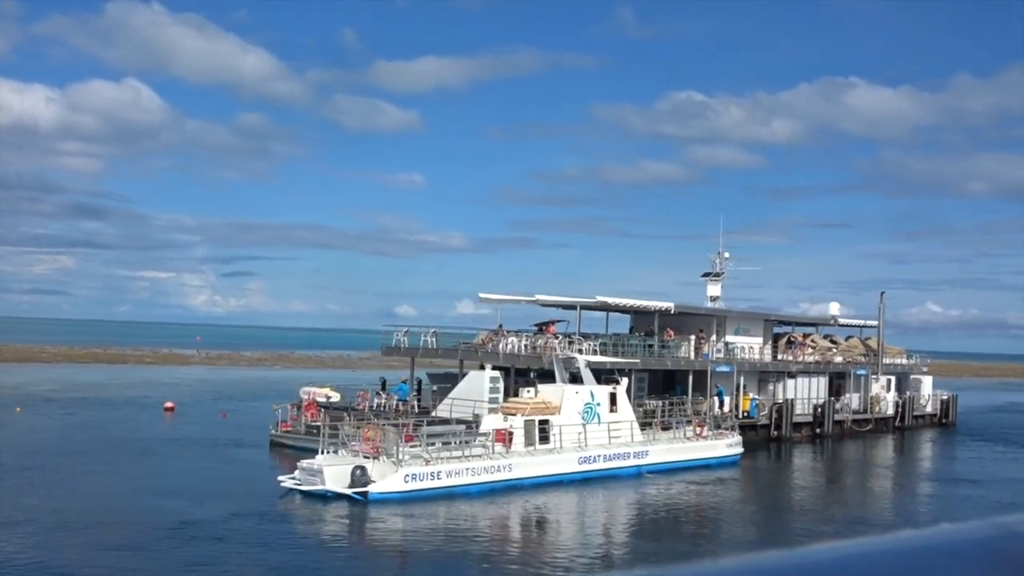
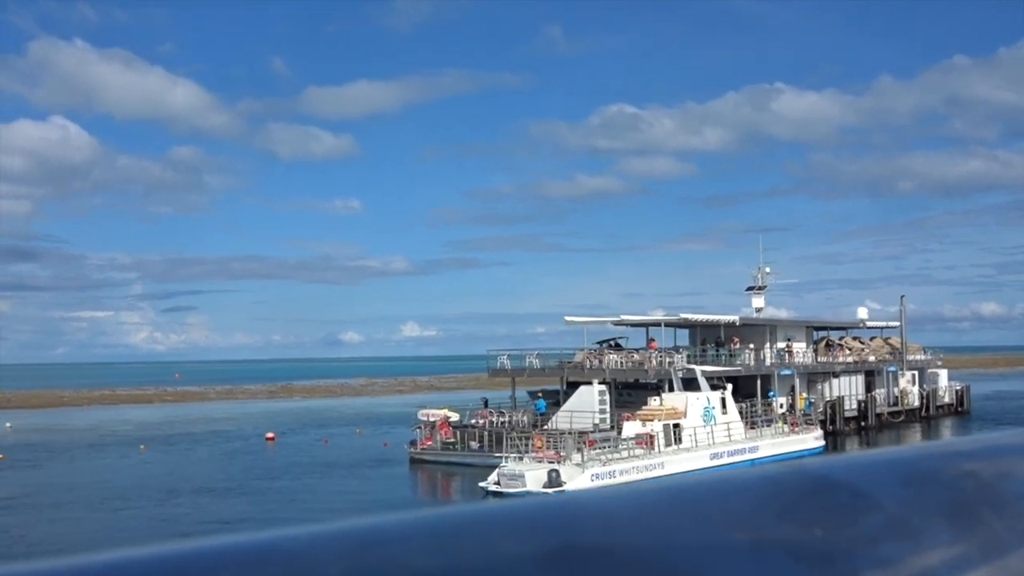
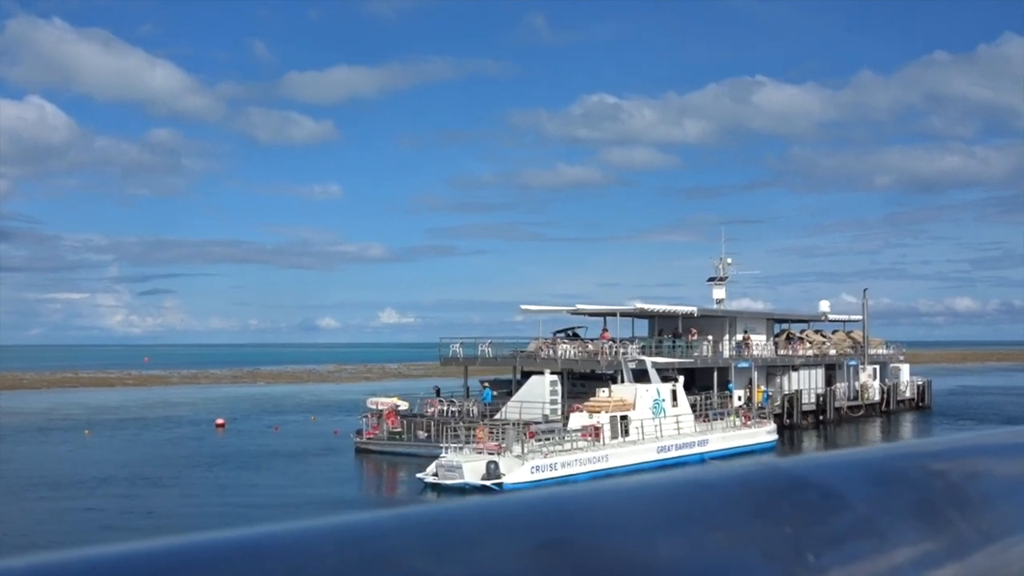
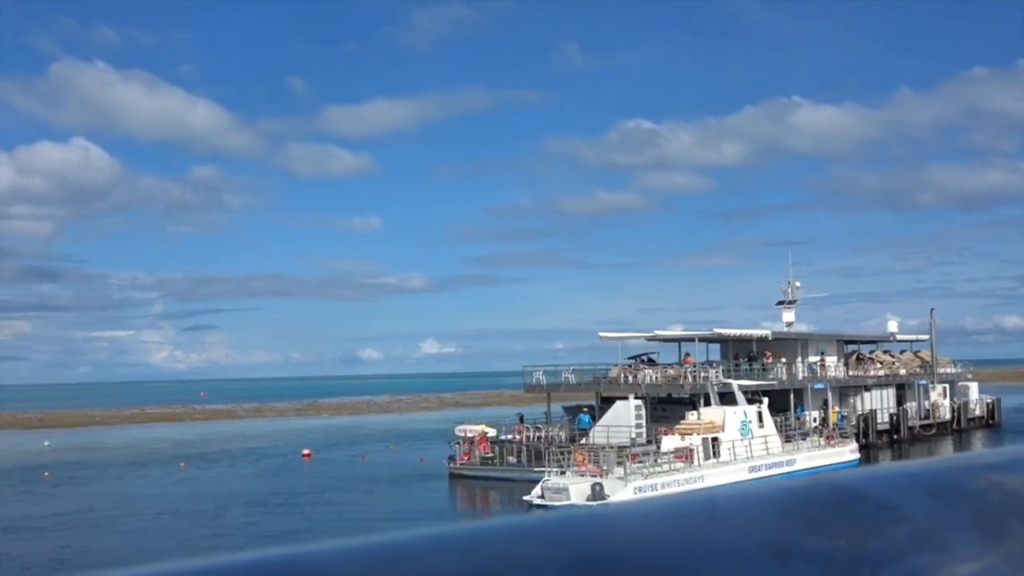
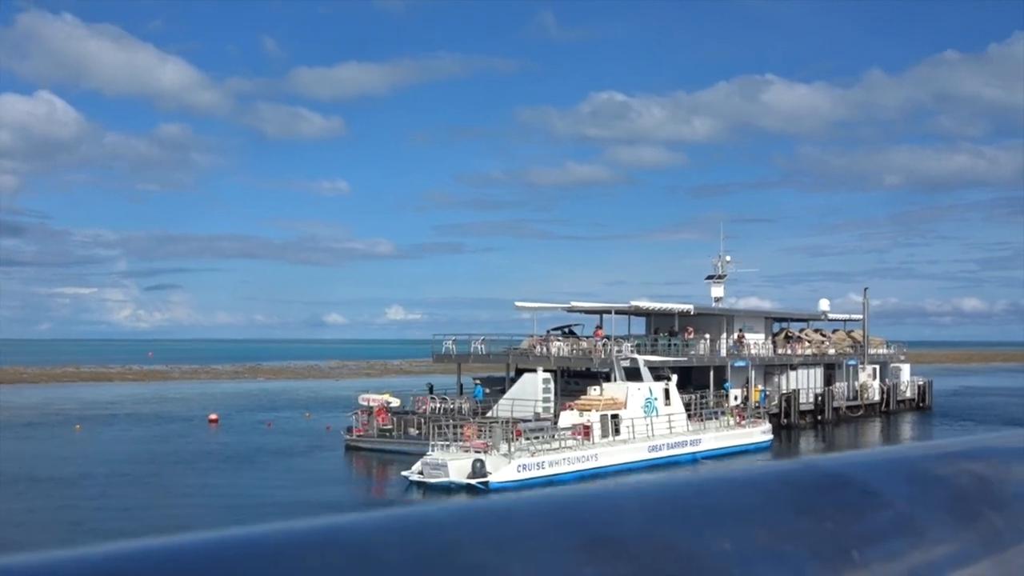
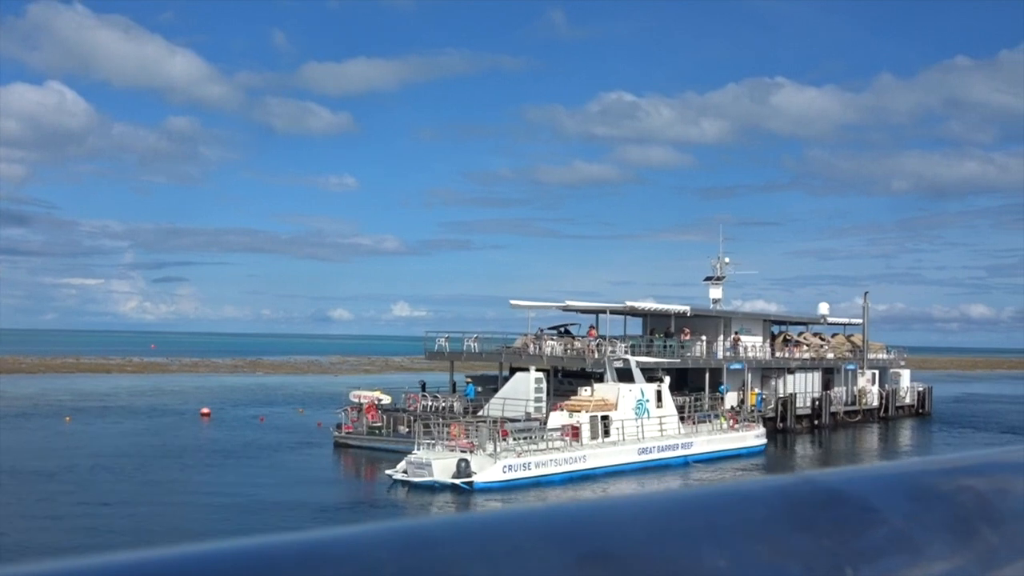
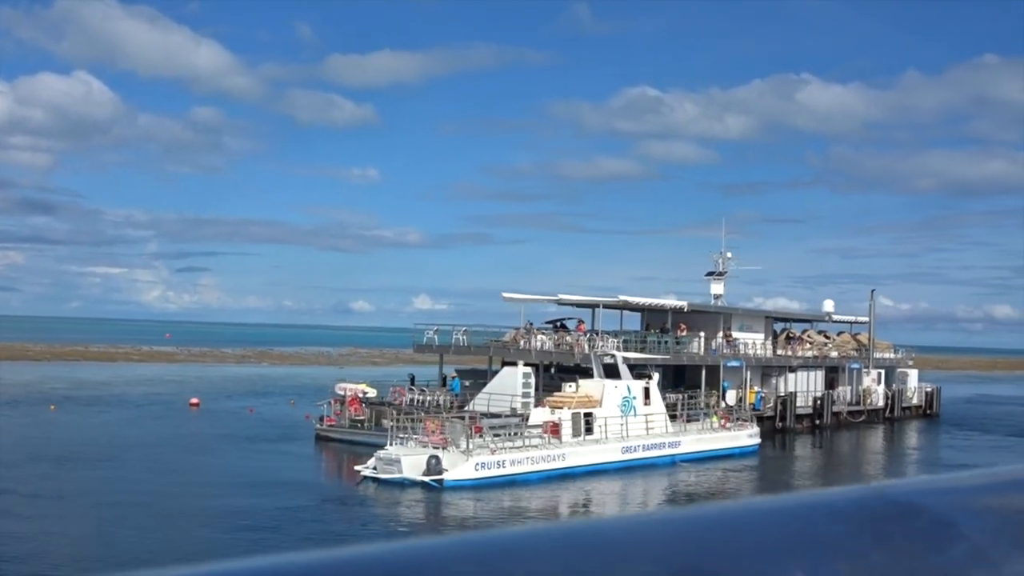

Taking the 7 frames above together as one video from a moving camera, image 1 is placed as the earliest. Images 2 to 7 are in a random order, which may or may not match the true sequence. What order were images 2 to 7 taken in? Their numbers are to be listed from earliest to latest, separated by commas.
7, 6, 5, 3, 2, 4
